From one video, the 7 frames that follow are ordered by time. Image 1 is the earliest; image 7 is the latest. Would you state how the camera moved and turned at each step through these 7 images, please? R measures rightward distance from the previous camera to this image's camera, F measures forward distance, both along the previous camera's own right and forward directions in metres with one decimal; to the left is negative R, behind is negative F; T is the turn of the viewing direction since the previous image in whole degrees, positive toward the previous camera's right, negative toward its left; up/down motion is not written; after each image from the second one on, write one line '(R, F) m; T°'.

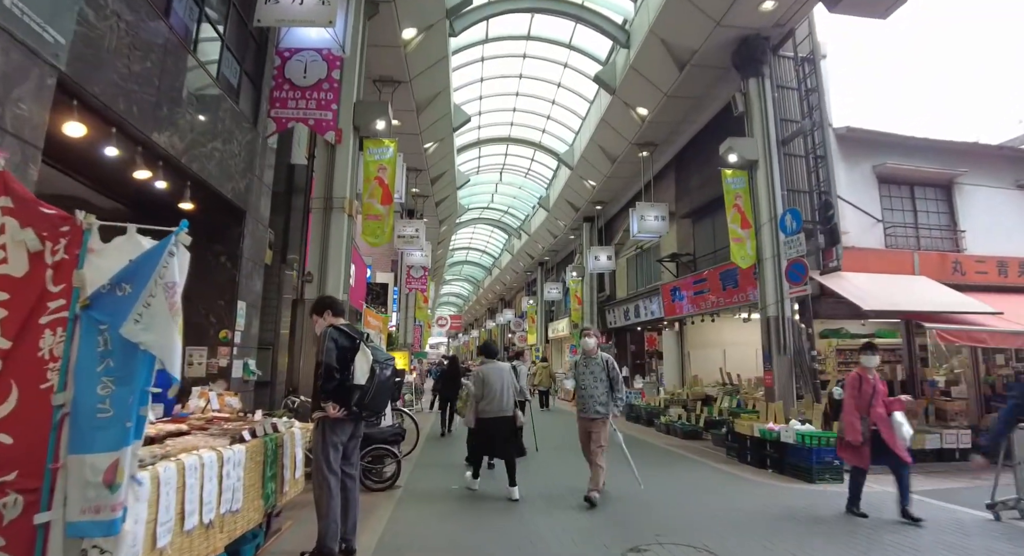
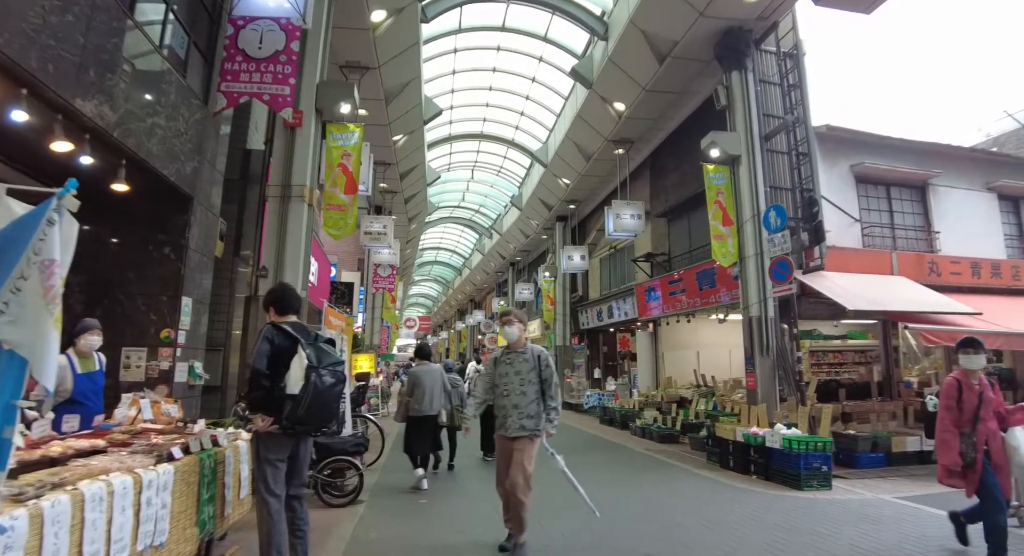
(-0.1, +0.4) m; +3°
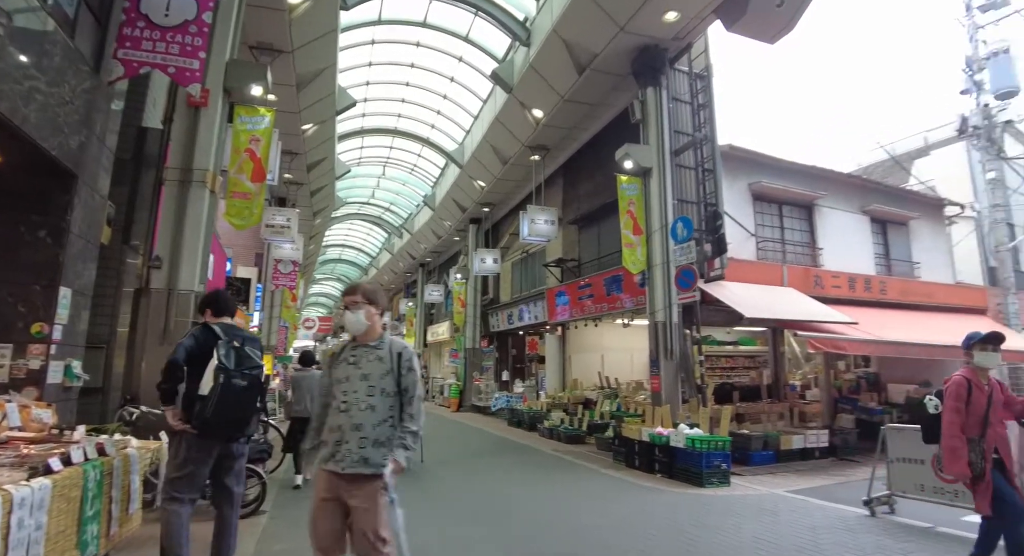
(-0.1, +0.1) m; +10°
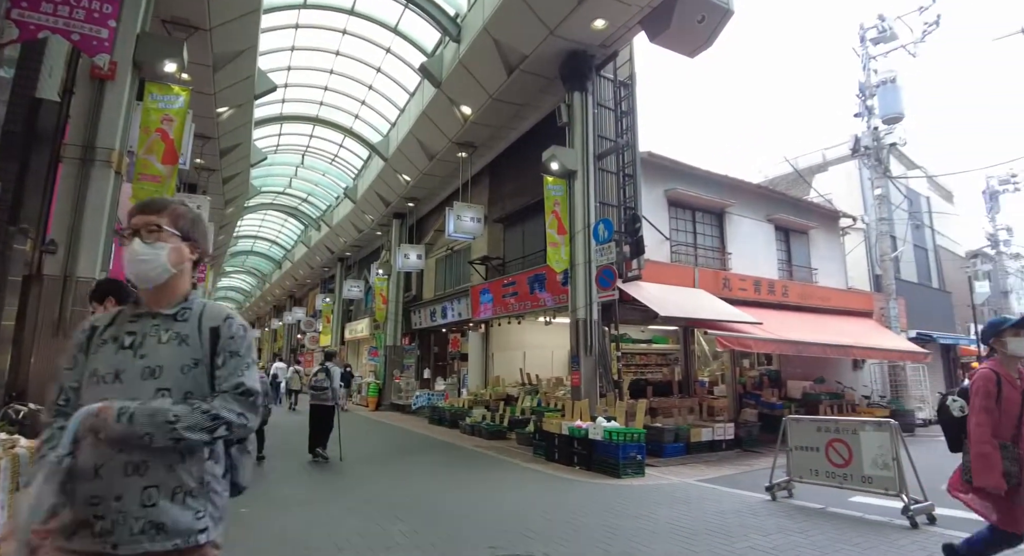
(-0.1, 0.0) m; +8°
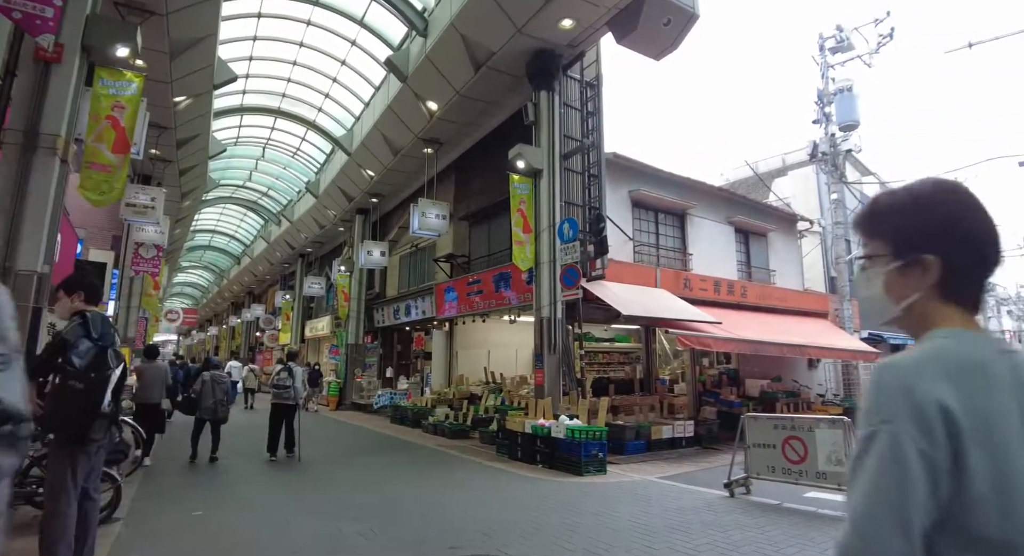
(0.0, 0.0) m; +4°
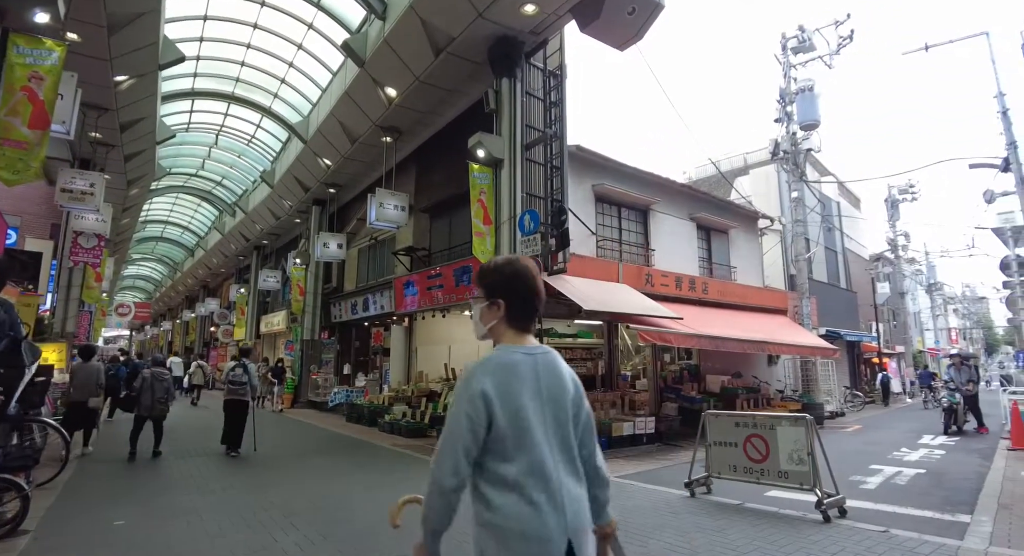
(+0.1, +0.3) m; +3°
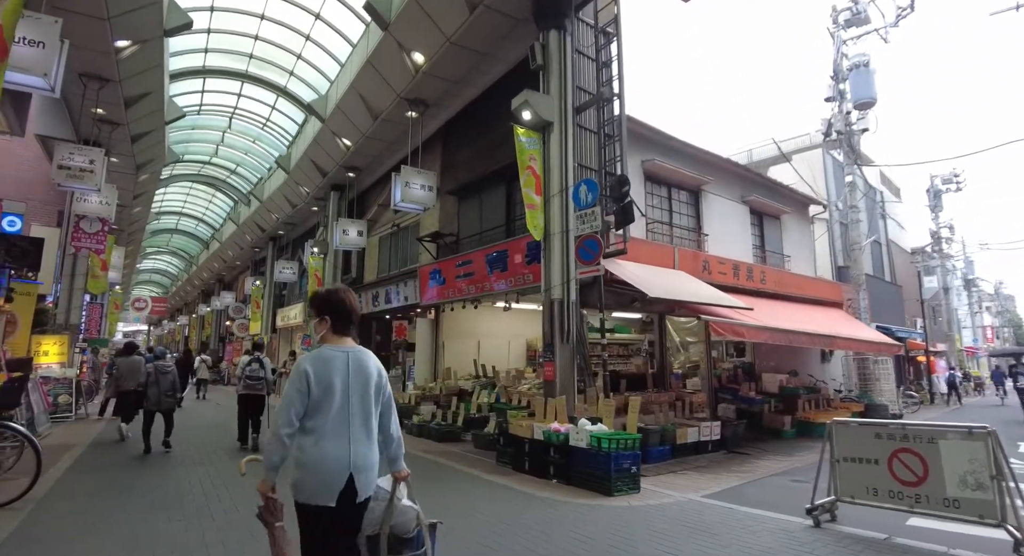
(-0.5, +1.1) m; -1°
